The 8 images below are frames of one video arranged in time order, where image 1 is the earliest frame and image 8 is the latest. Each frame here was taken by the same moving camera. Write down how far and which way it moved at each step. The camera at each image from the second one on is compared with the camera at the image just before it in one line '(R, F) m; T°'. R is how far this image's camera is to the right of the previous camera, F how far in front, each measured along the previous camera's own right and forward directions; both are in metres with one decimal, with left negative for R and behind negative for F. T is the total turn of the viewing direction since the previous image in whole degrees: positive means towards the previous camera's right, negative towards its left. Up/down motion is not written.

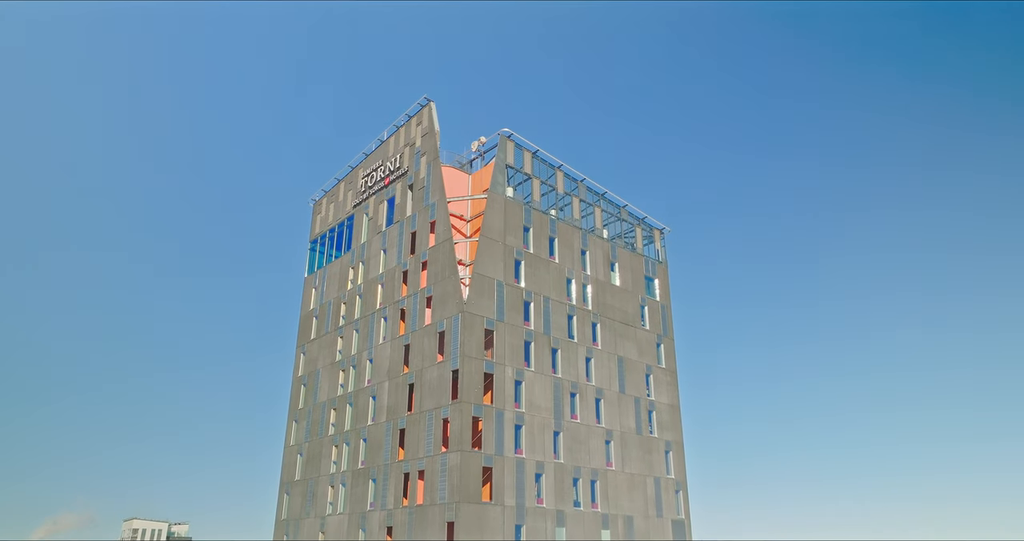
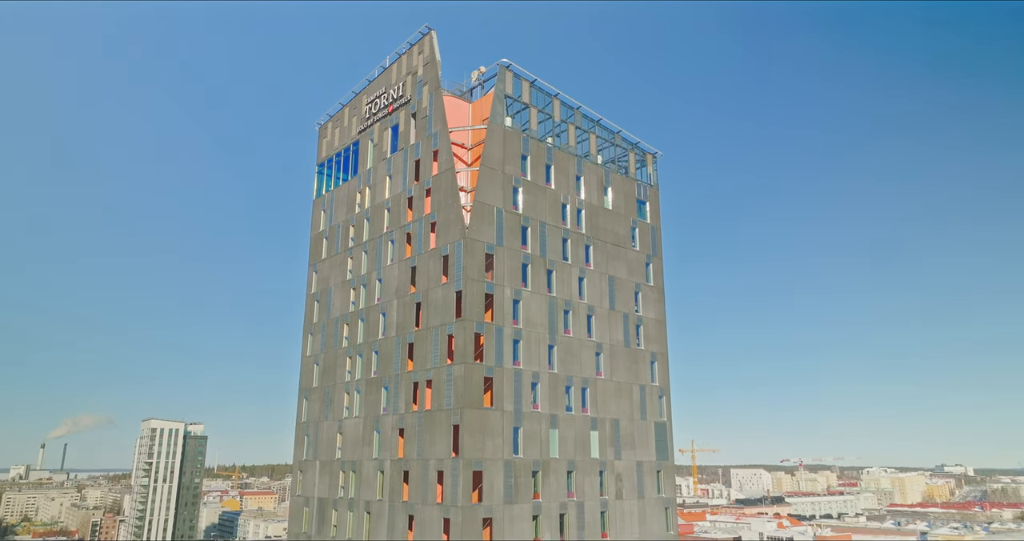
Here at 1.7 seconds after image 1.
(+0.1, -3.1) m; 0°
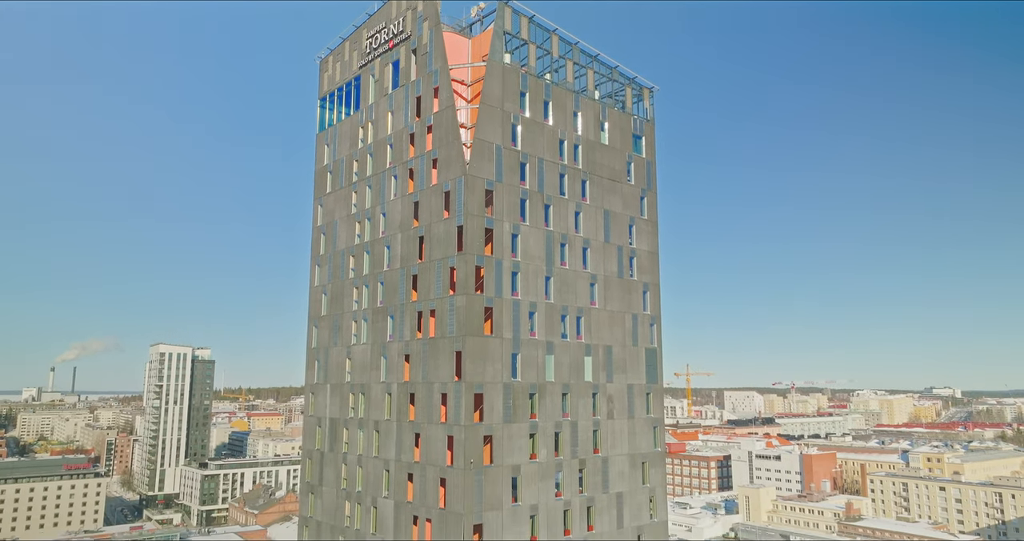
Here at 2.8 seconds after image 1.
(+0.1, -2.1) m; 0°
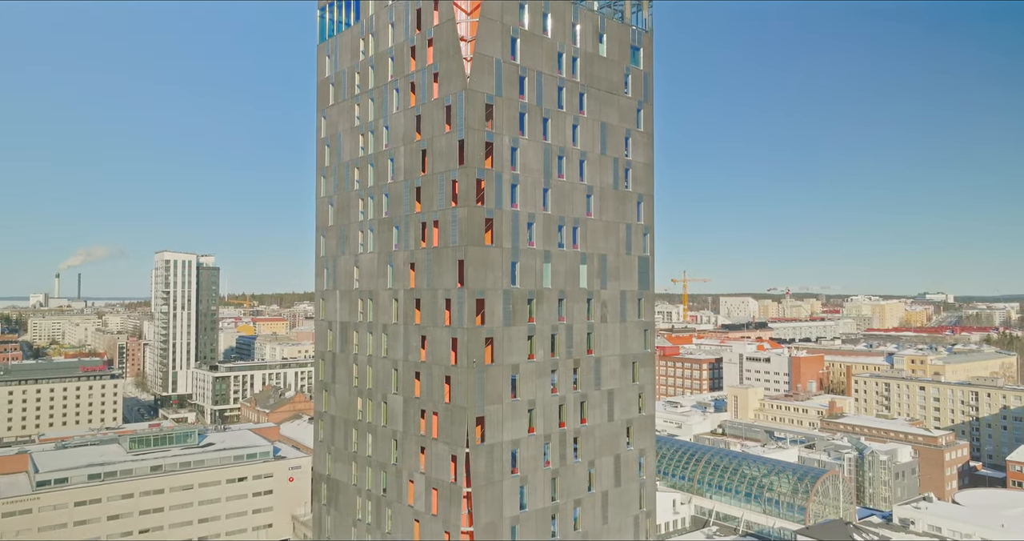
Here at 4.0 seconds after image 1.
(0.0, -2.3) m; 0°
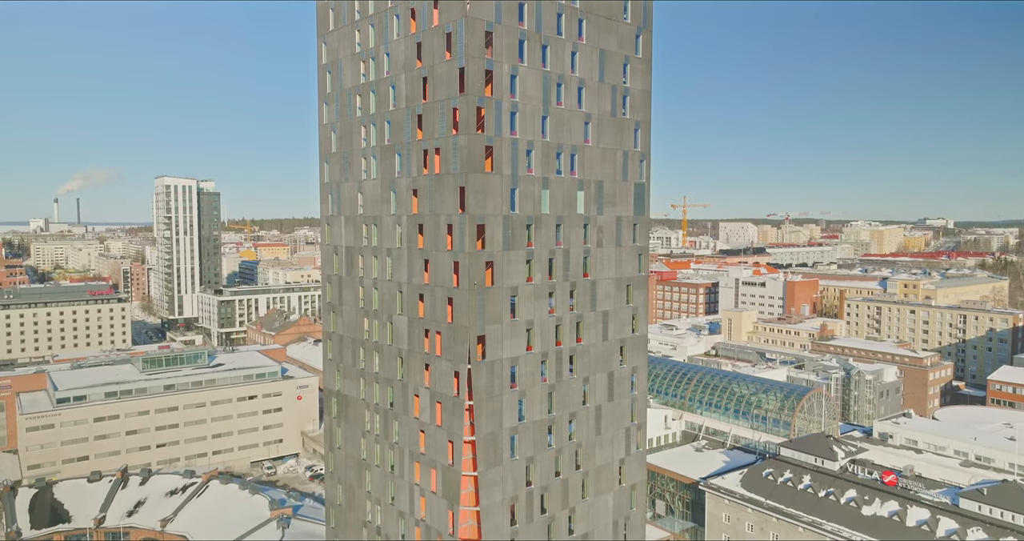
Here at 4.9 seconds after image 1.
(+0.1, -1.9) m; 0°
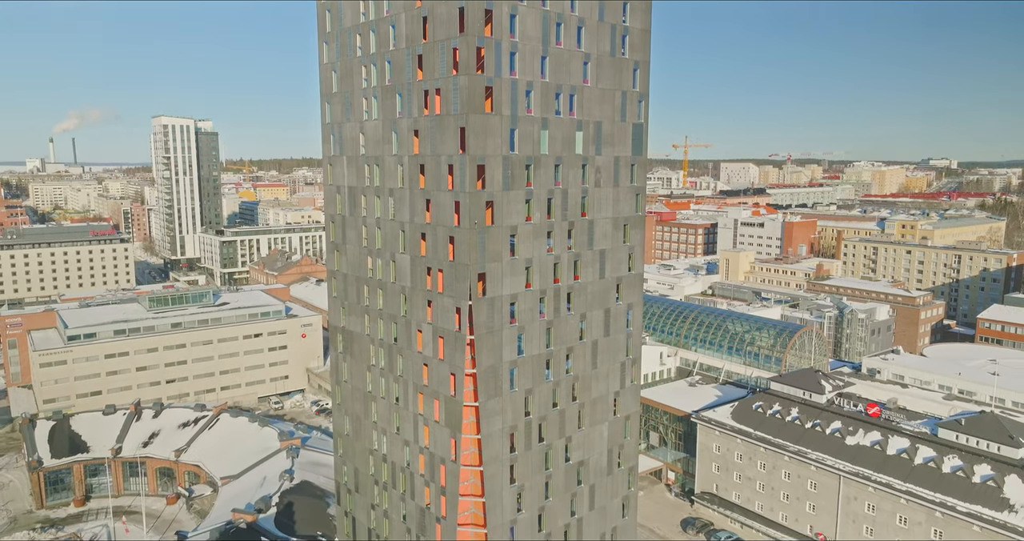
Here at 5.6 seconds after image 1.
(0.0, -1.5) m; 0°
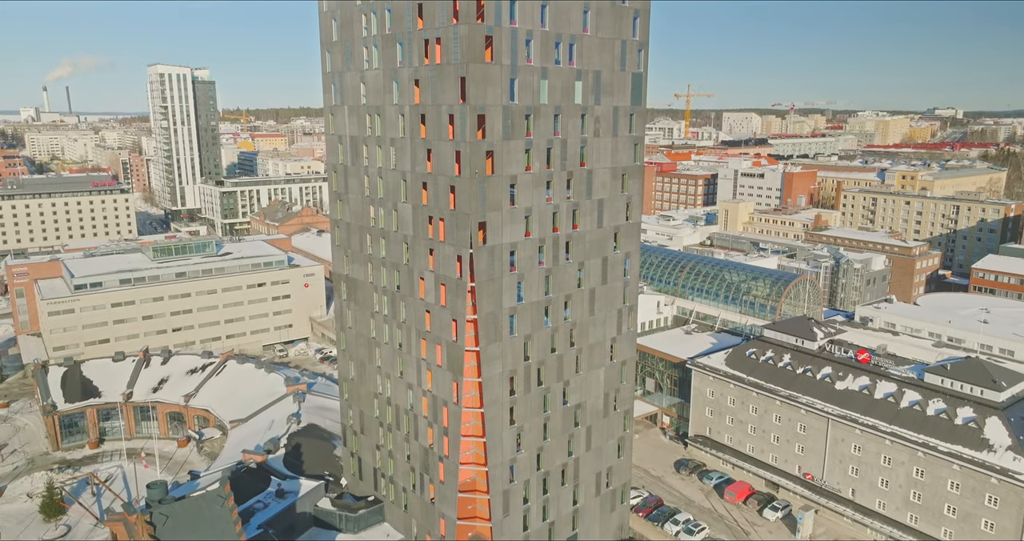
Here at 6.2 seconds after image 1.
(0.0, -1.2) m; 0°
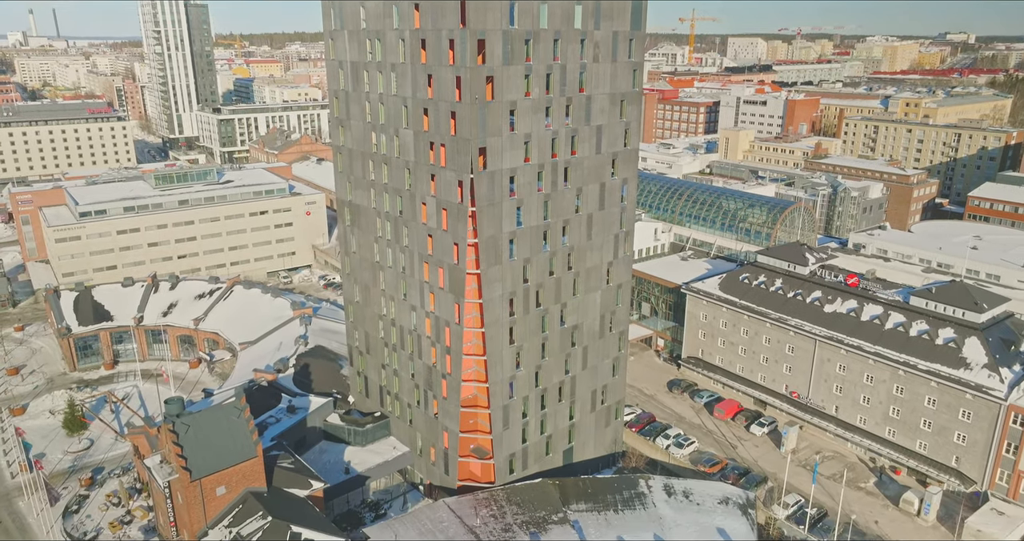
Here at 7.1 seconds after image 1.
(0.0, -1.7) m; 0°
